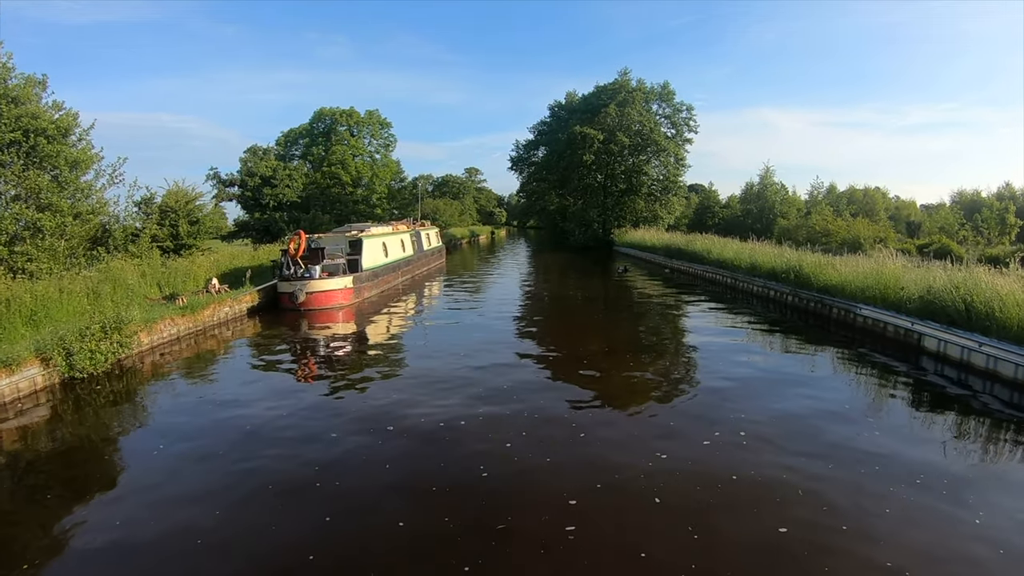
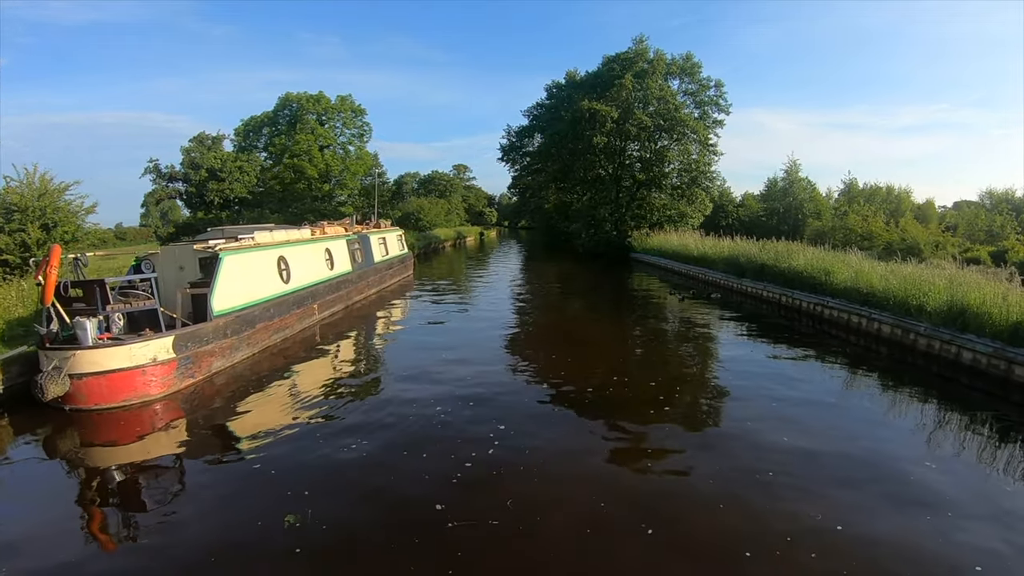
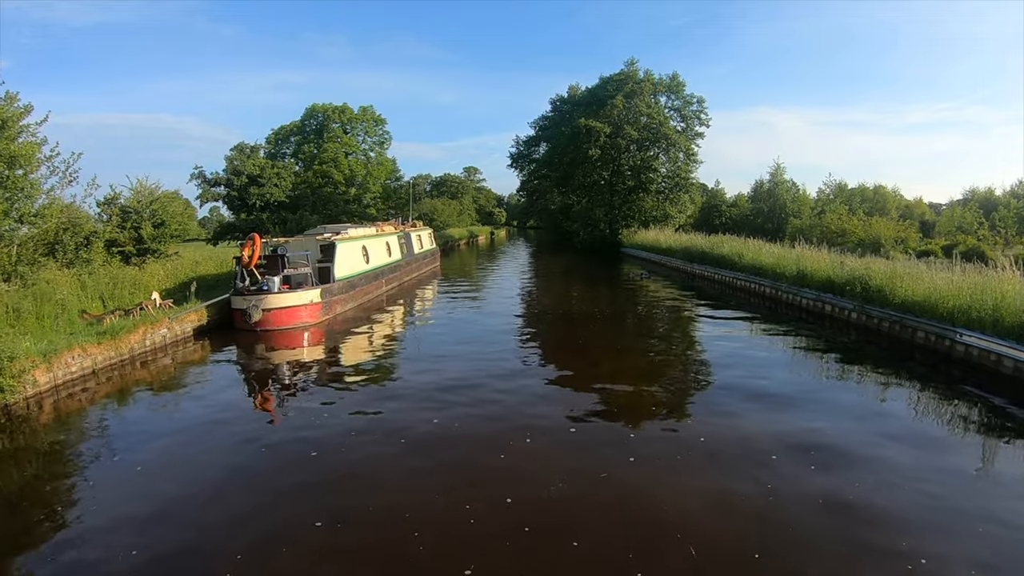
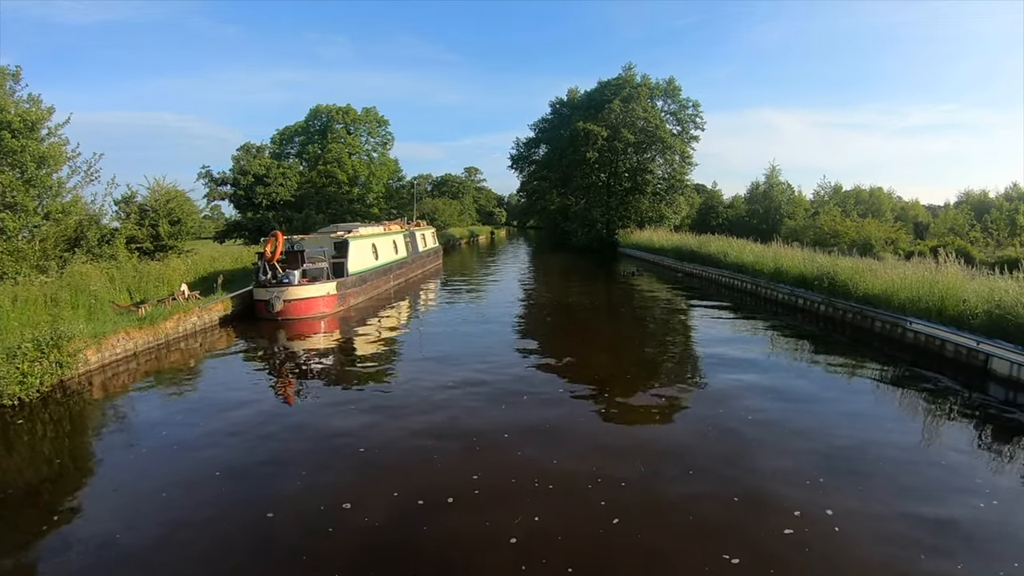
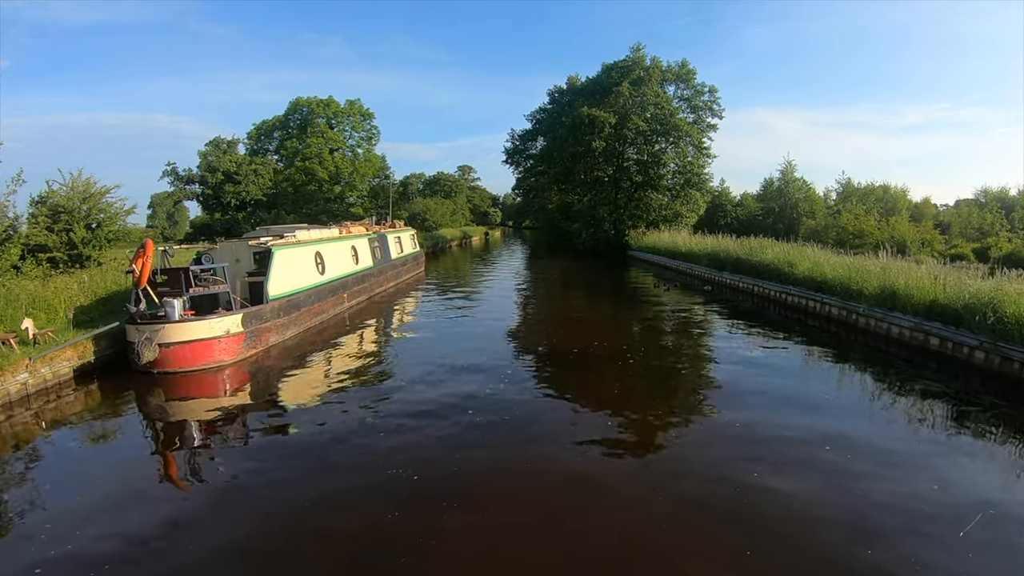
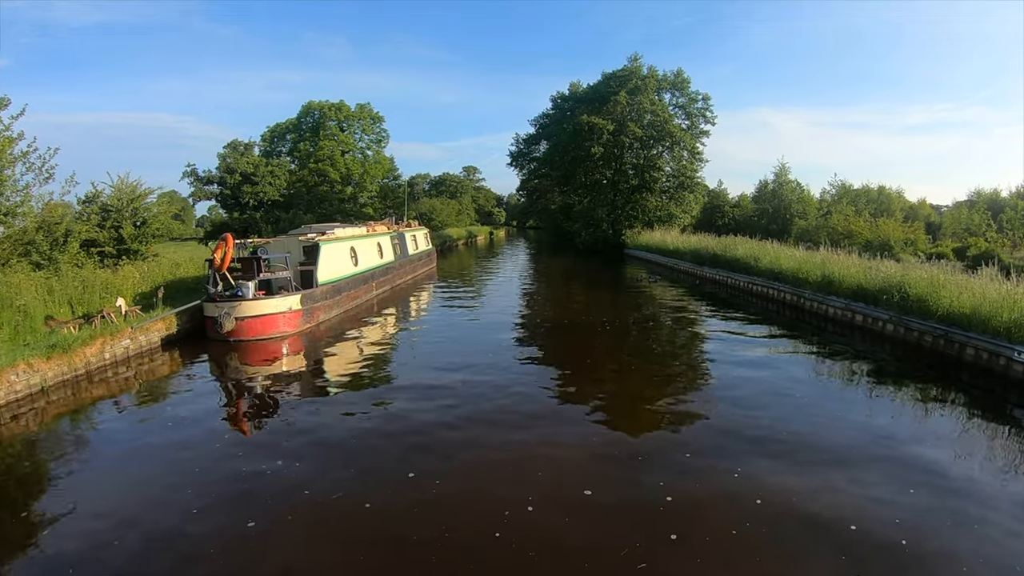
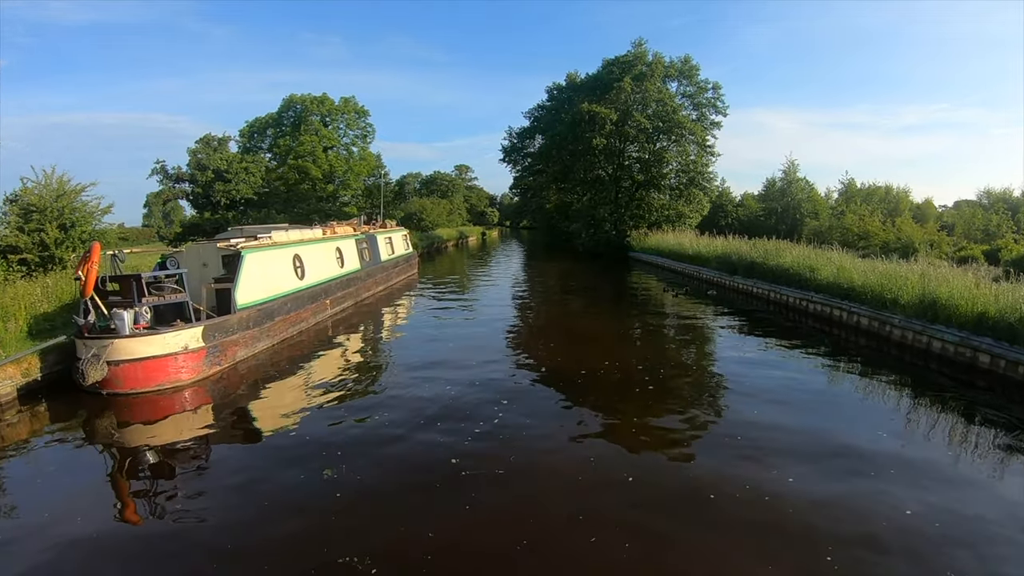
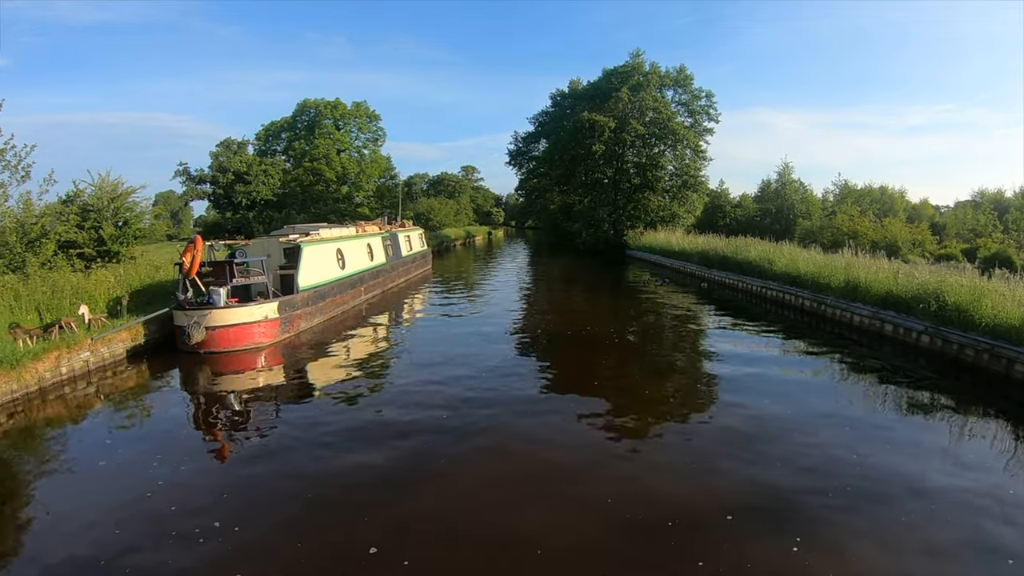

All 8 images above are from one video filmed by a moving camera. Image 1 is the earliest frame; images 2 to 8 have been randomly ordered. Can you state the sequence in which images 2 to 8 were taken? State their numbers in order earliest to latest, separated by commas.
4, 3, 6, 8, 5, 7, 2
